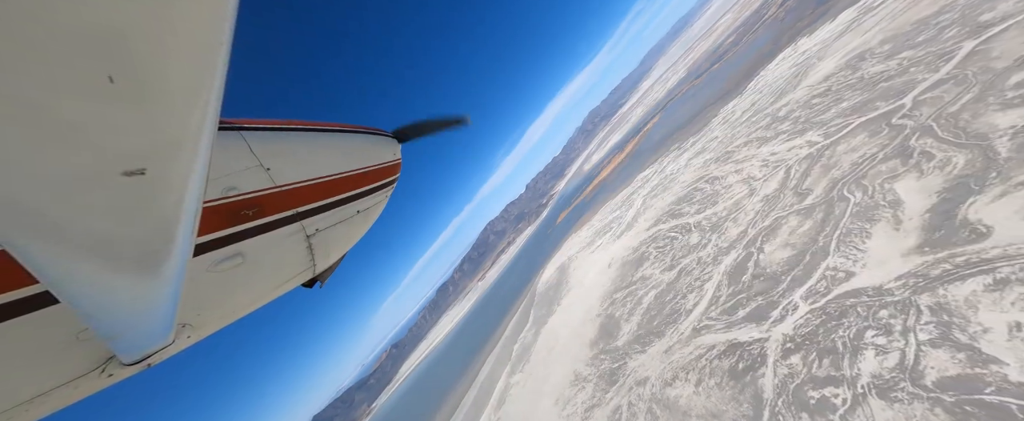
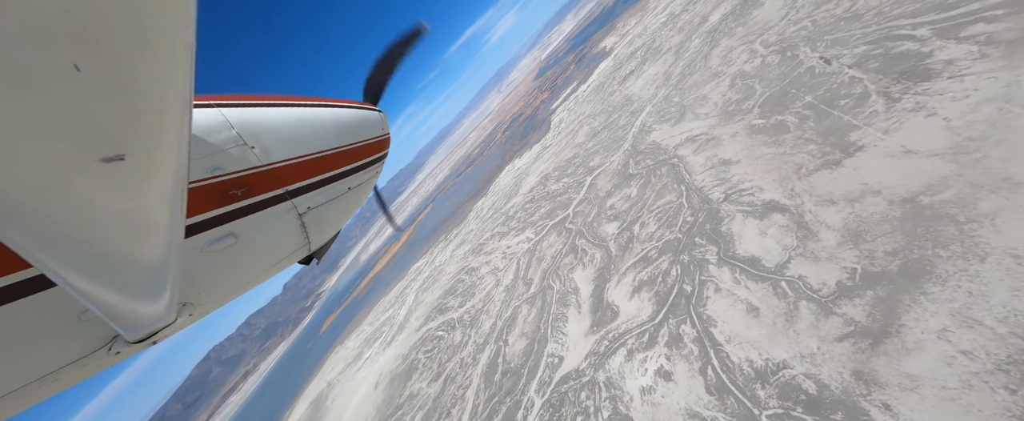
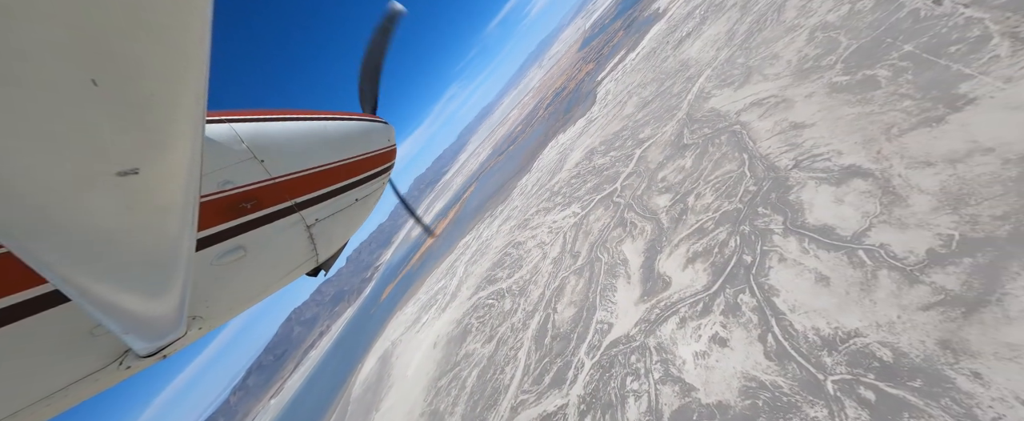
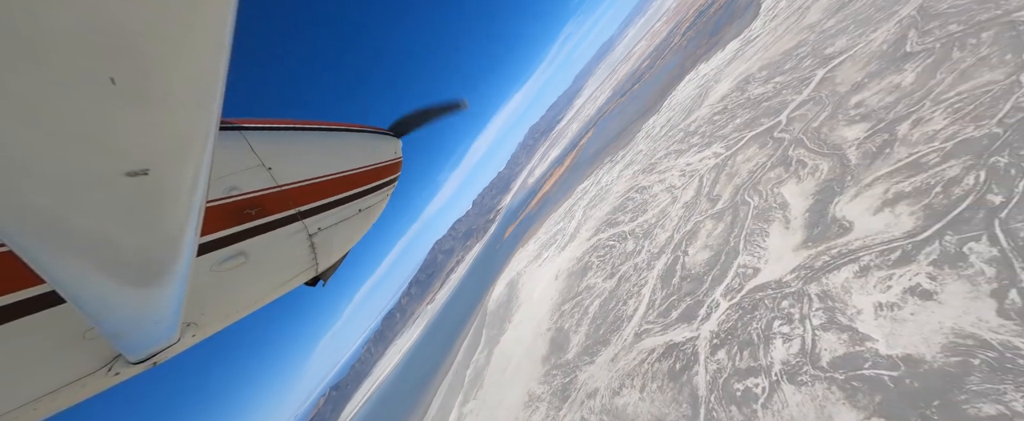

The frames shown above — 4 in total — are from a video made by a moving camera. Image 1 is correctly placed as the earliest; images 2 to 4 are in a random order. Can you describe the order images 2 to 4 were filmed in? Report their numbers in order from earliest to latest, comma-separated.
4, 3, 2
